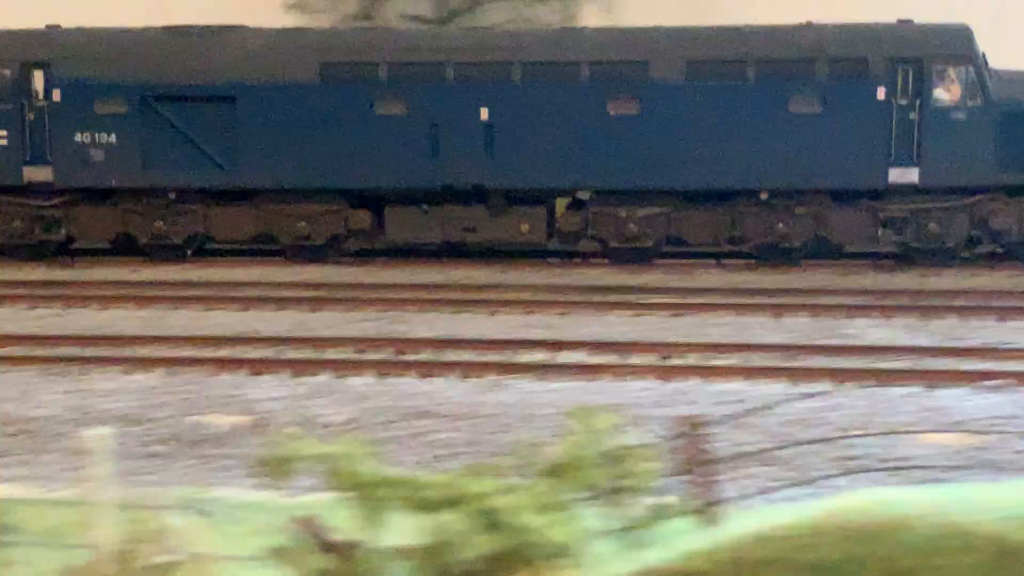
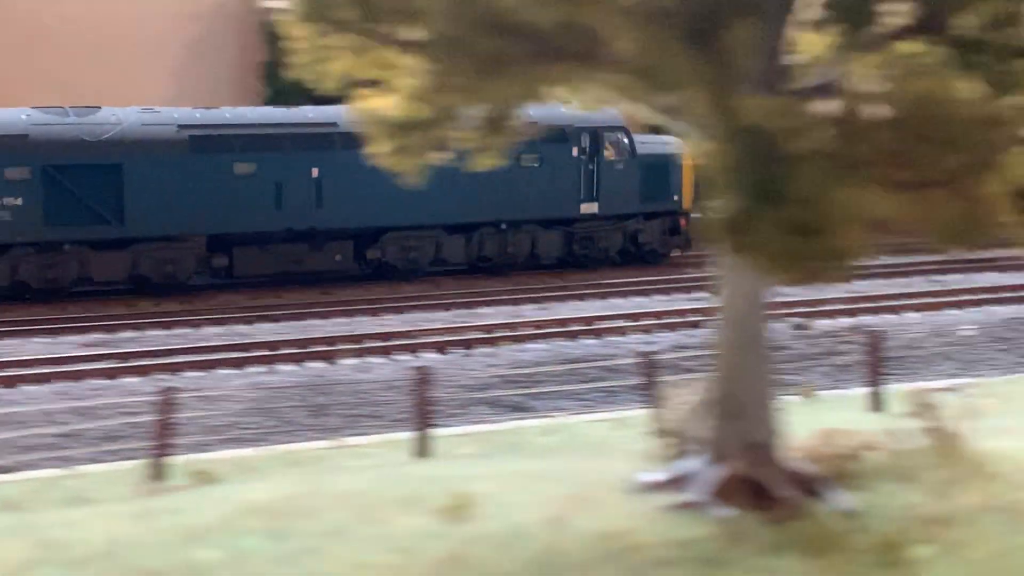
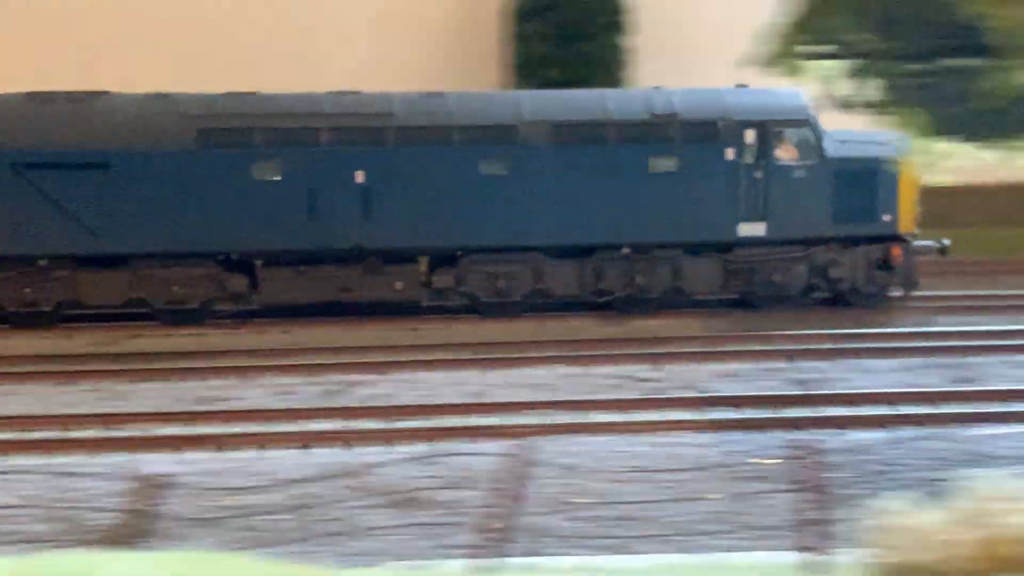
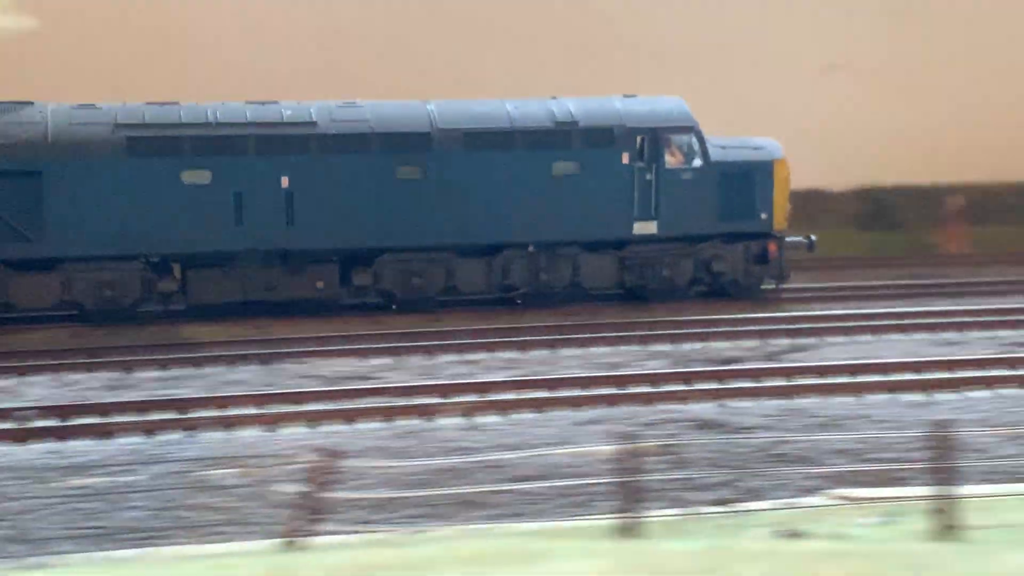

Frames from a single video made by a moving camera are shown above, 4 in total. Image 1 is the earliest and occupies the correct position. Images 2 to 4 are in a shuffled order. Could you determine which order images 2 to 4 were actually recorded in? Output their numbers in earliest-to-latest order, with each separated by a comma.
3, 4, 2
